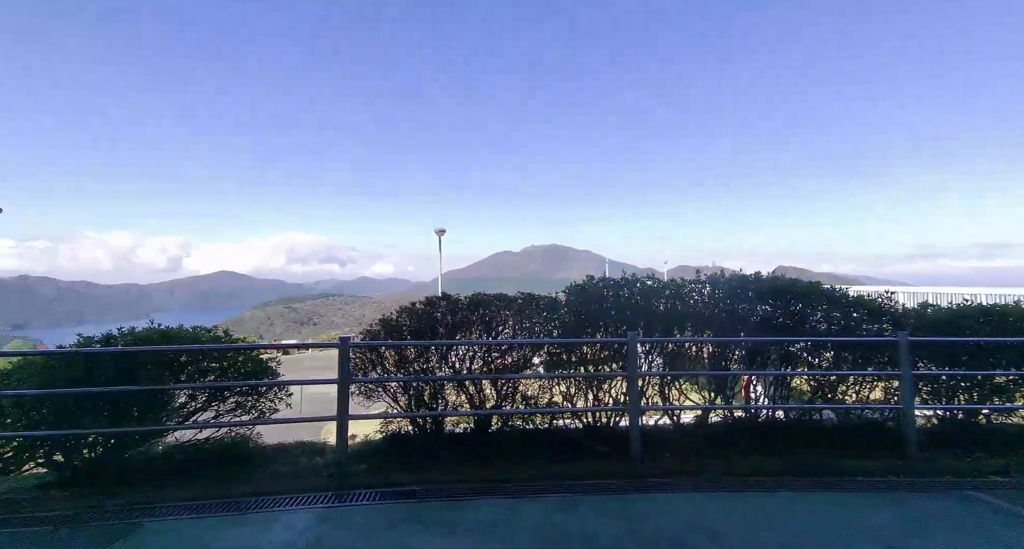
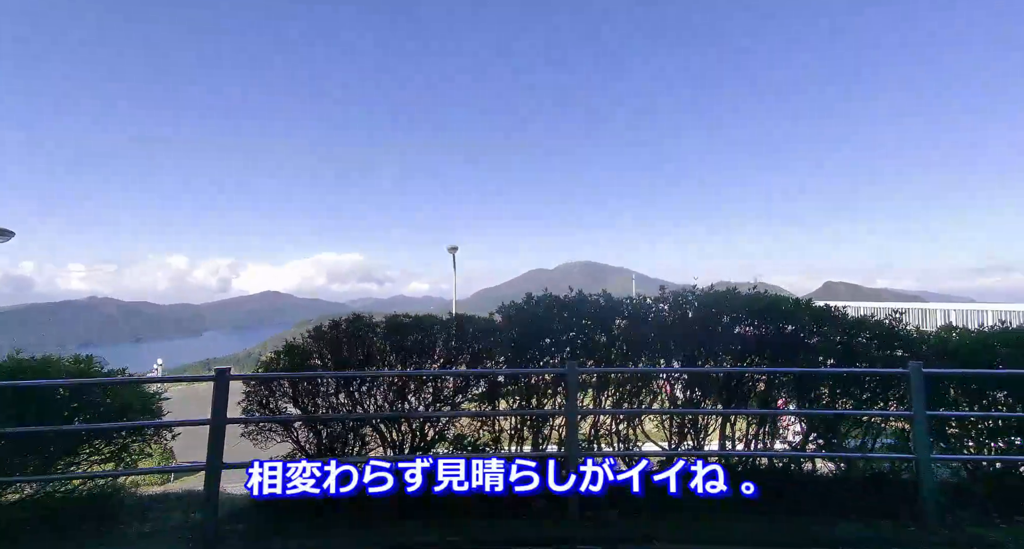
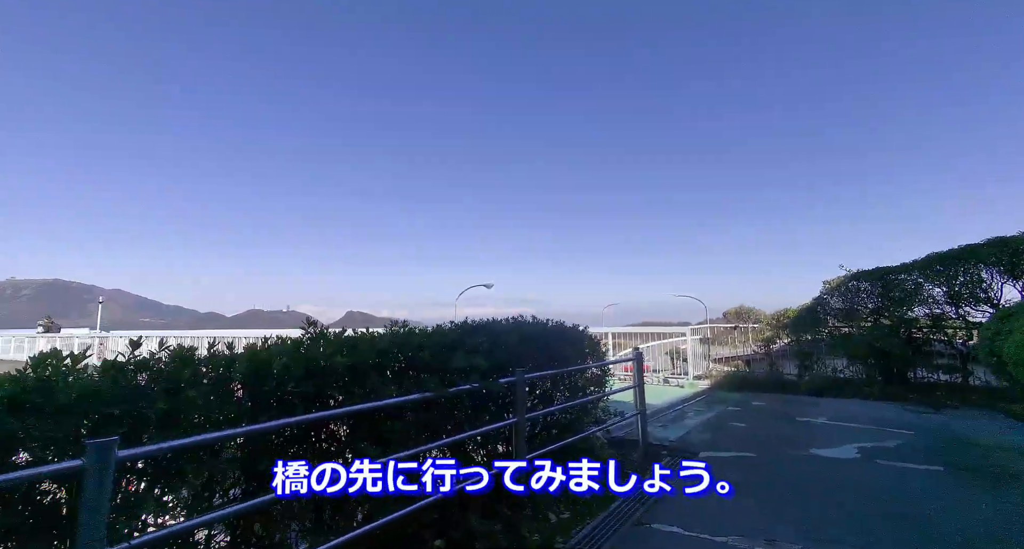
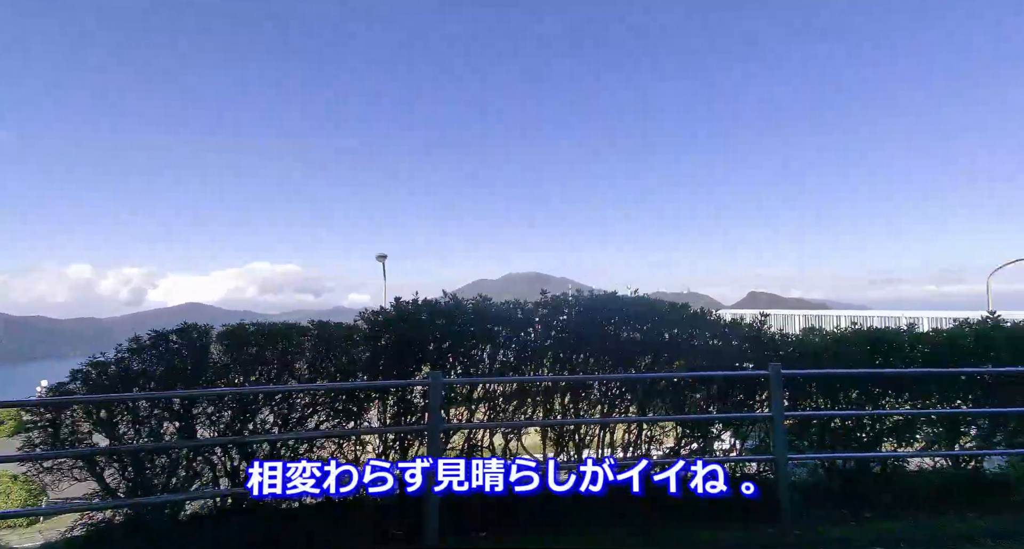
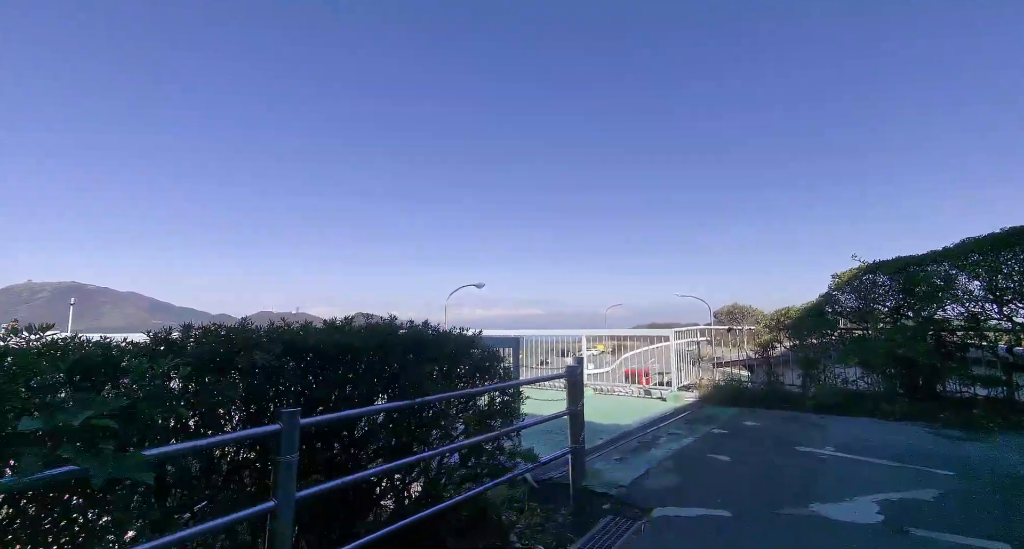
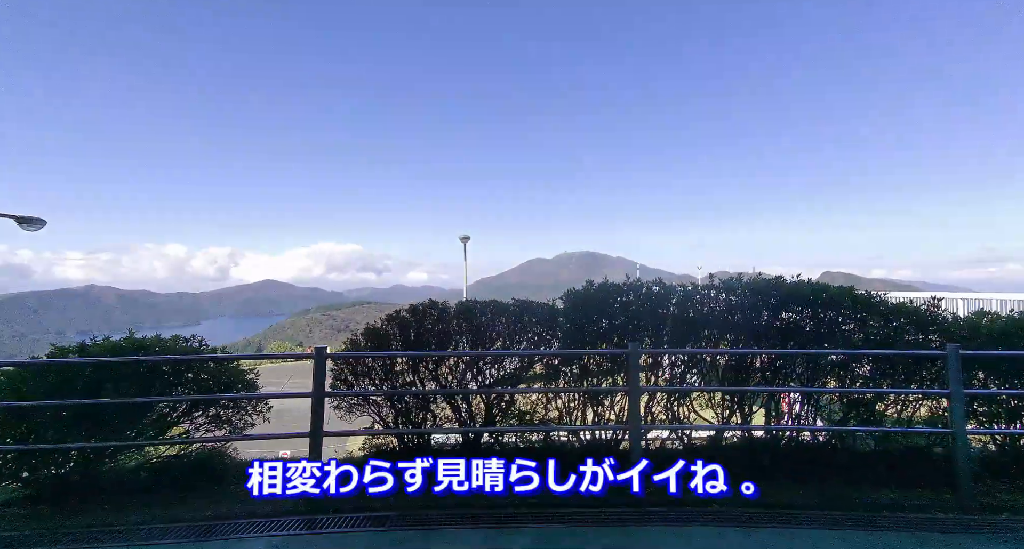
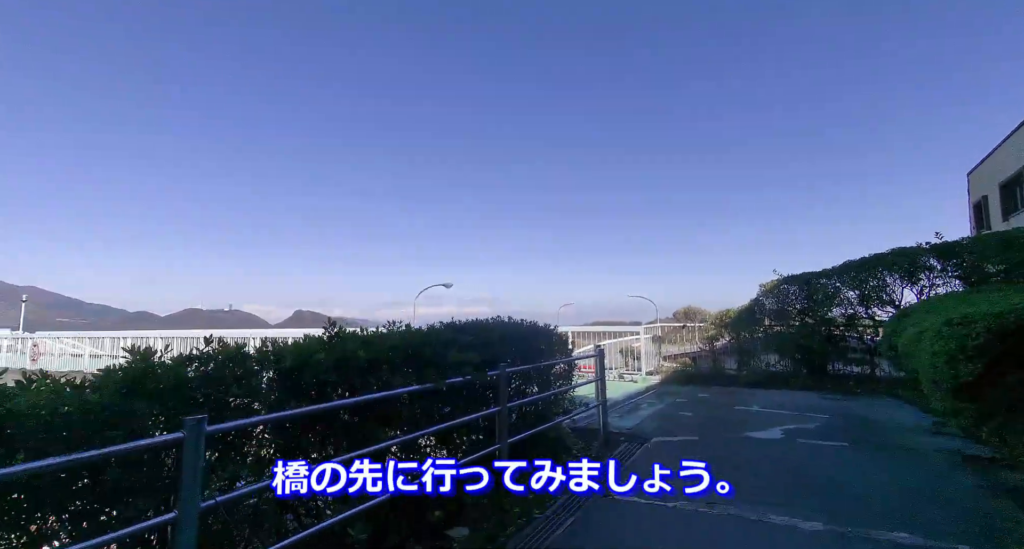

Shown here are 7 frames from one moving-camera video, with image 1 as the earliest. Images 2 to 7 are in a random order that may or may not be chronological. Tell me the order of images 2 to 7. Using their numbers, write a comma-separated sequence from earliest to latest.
6, 2, 4, 7, 3, 5
